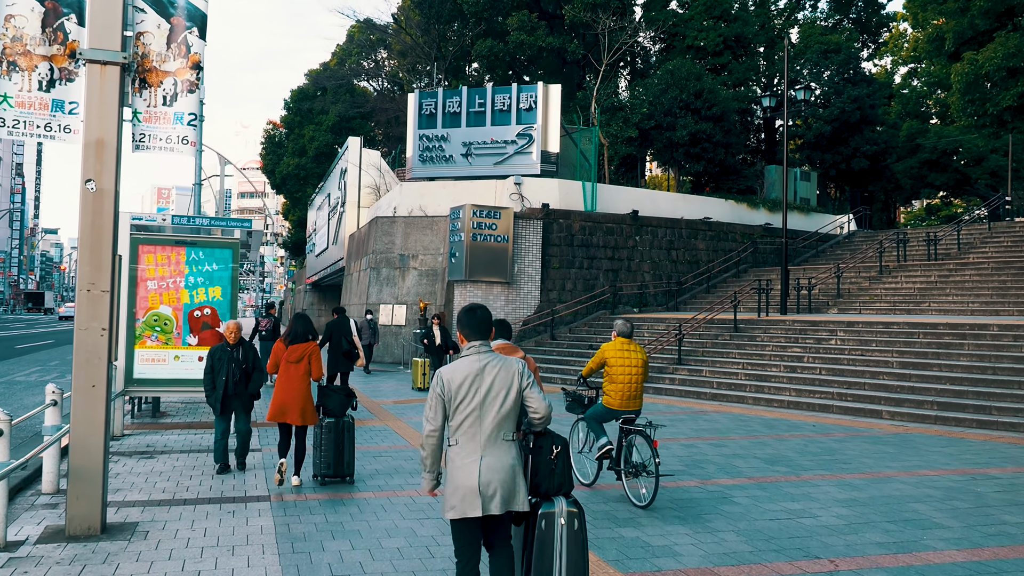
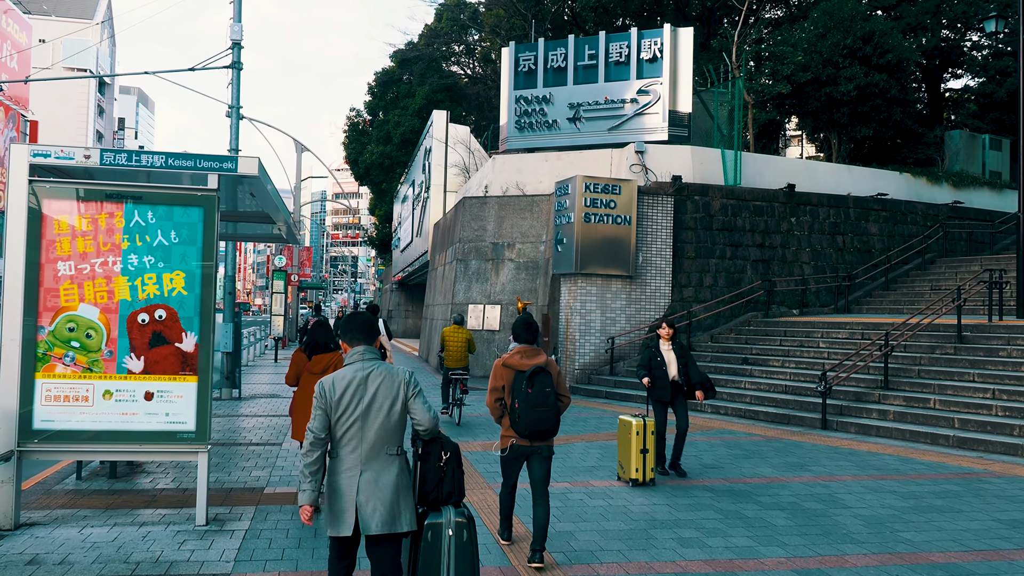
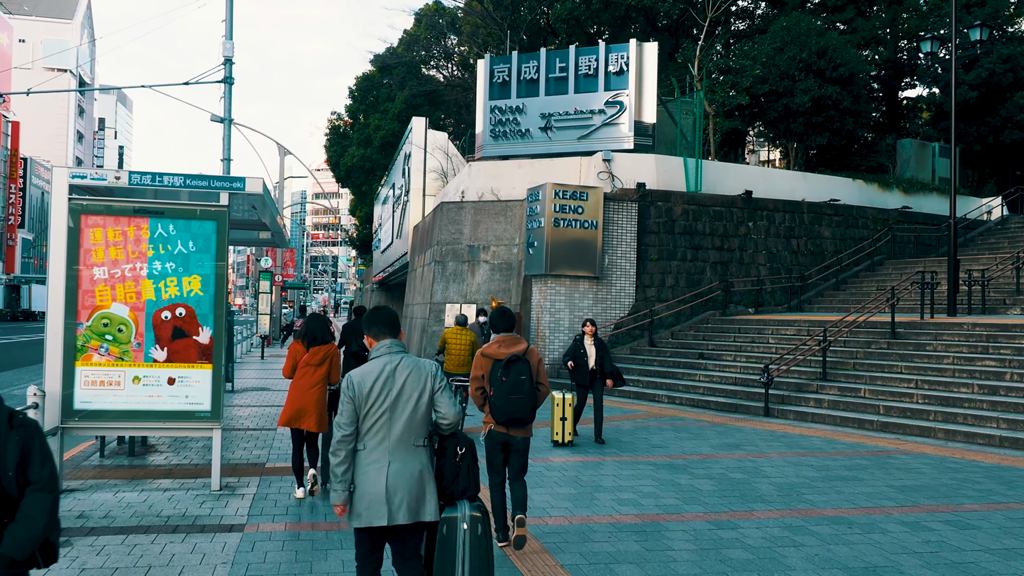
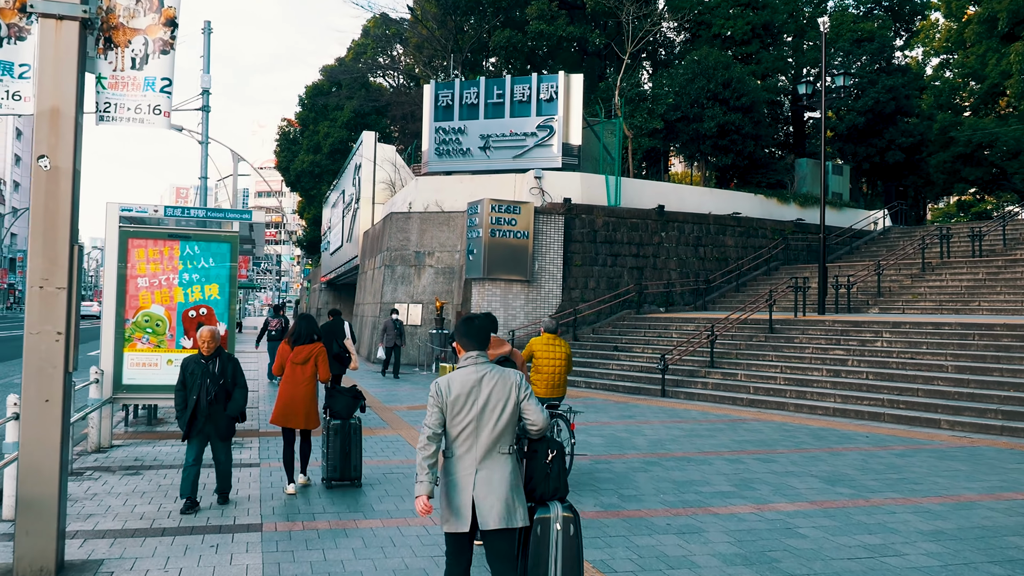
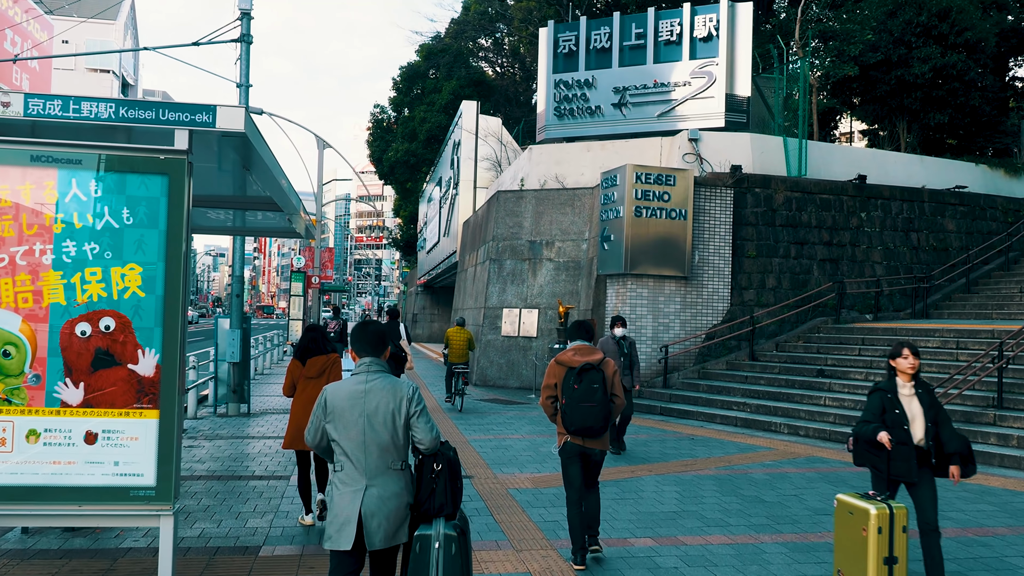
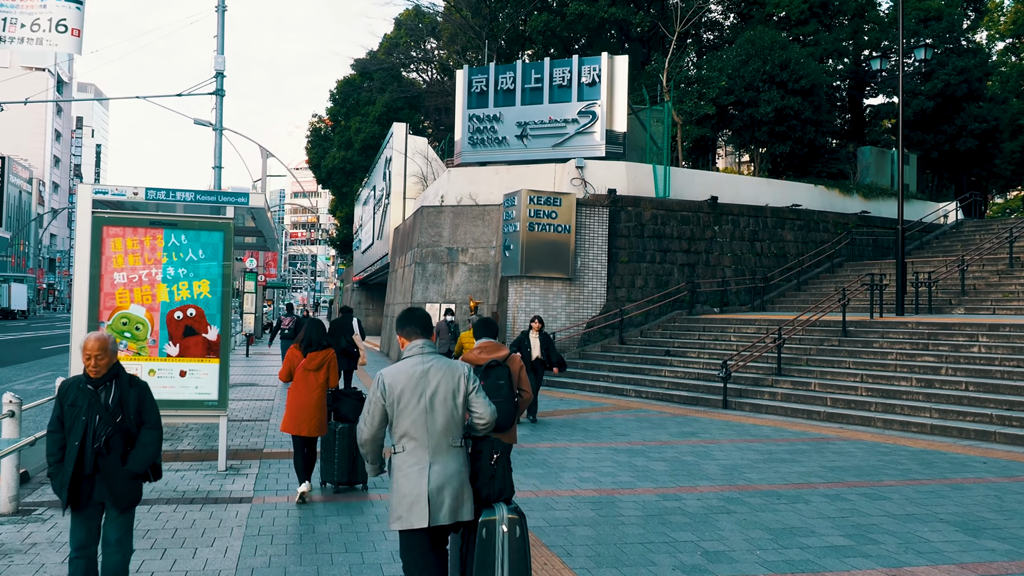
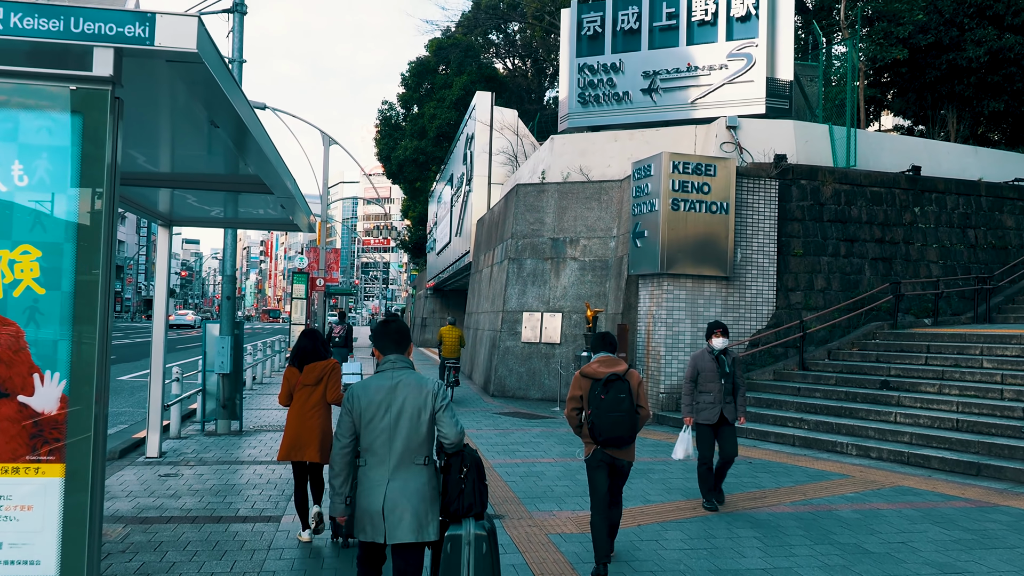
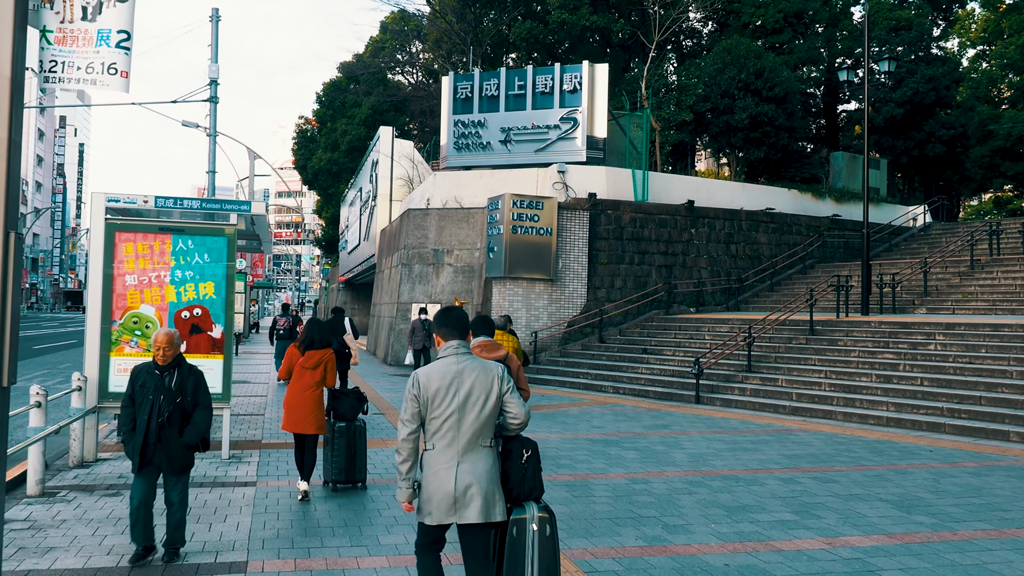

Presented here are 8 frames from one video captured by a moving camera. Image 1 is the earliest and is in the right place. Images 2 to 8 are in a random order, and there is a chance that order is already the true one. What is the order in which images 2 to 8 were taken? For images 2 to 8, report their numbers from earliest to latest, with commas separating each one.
4, 8, 6, 3, 2, 5, 7
